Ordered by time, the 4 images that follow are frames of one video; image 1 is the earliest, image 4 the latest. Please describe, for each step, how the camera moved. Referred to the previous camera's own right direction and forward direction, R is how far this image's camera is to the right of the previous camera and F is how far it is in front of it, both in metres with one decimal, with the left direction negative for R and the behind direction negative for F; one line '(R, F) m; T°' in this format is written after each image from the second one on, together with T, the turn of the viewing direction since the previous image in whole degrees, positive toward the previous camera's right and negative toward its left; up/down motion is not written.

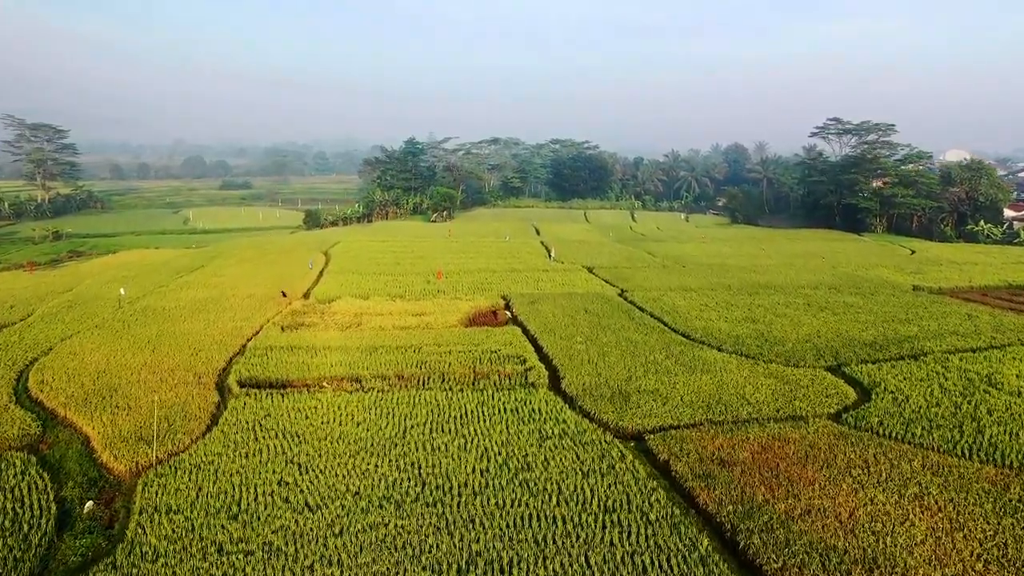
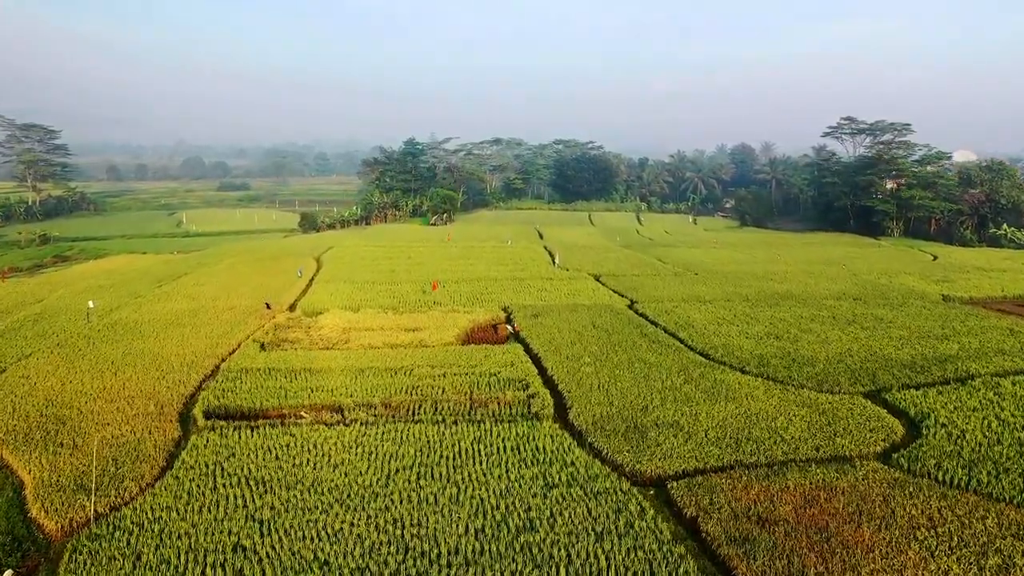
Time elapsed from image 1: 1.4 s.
(0.0, +2.1) m; 0°
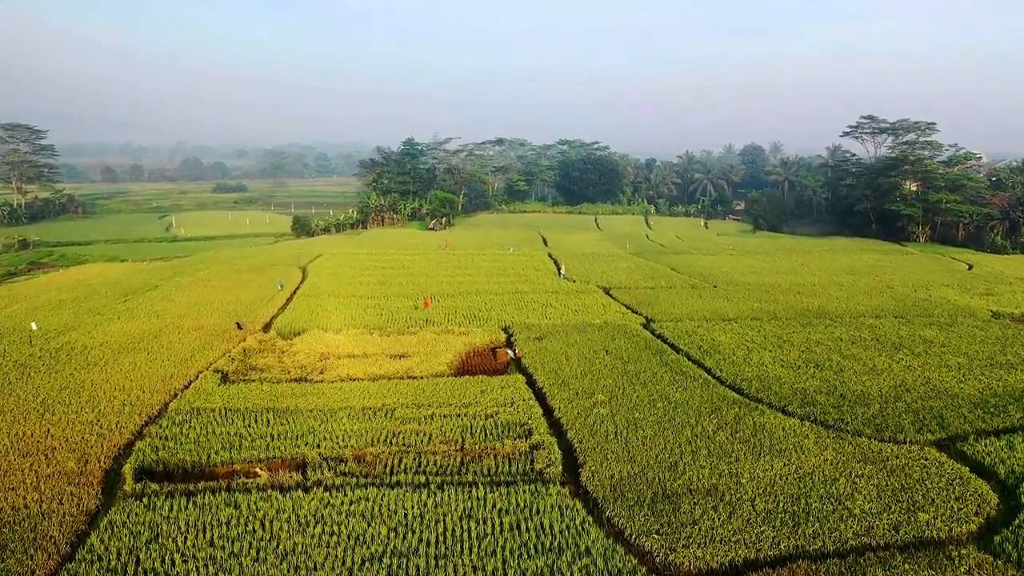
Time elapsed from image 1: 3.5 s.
(+0.1, +3.0) m; 0°
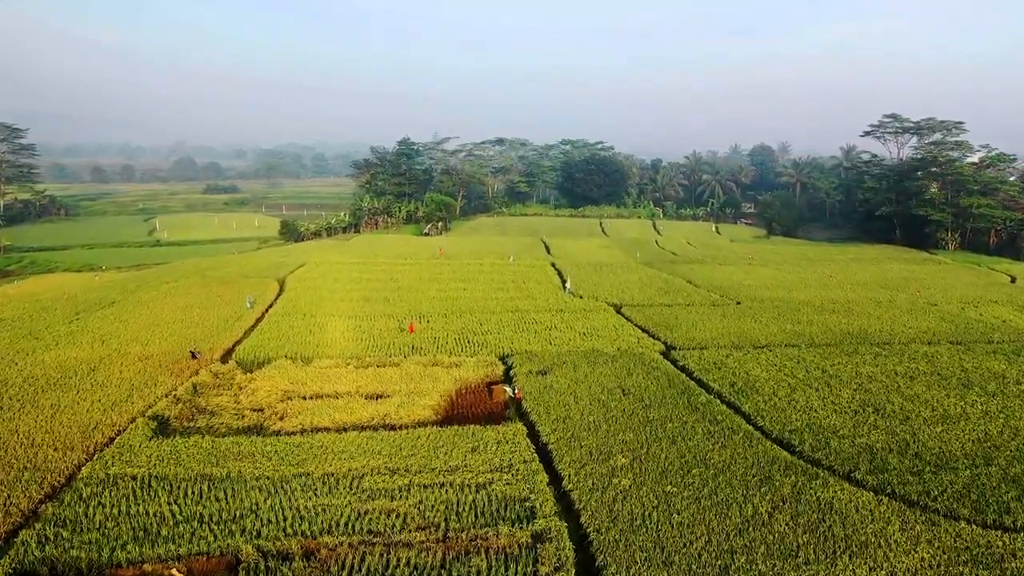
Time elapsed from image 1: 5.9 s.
(+0.1, +3.3) m; 0°
